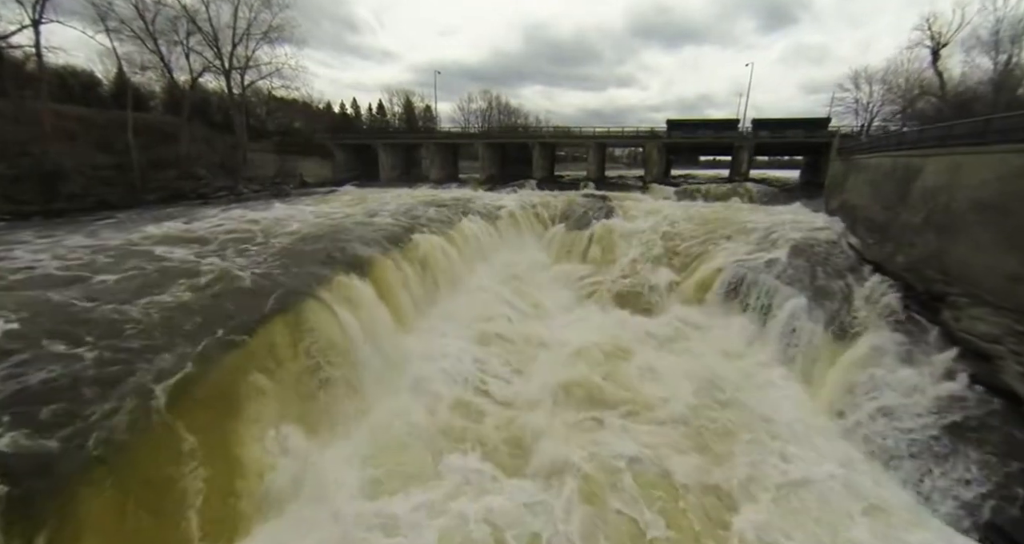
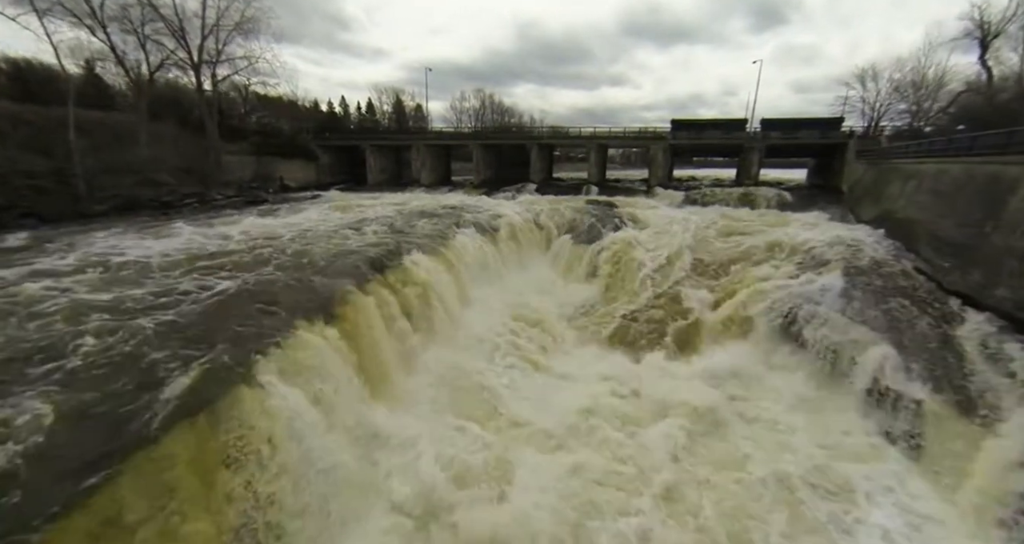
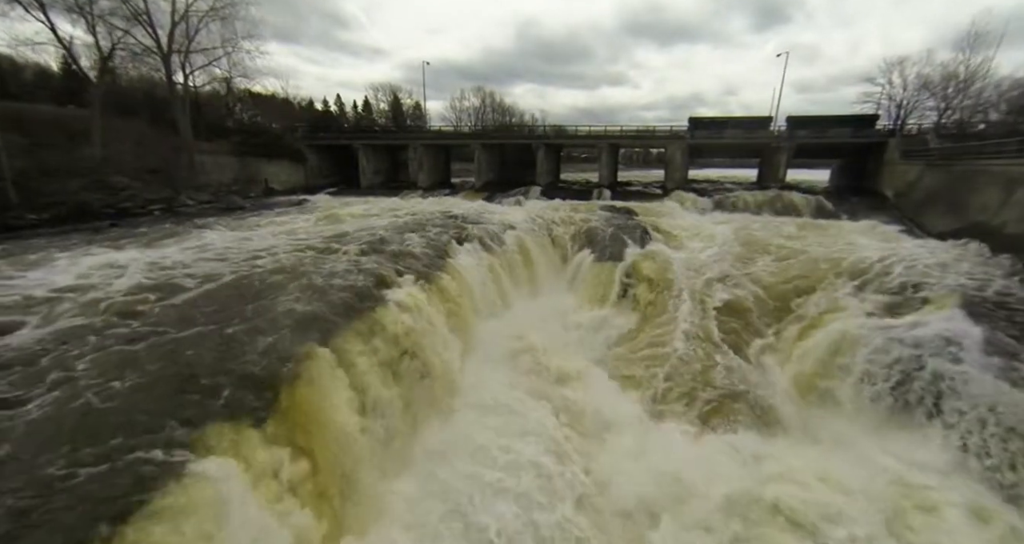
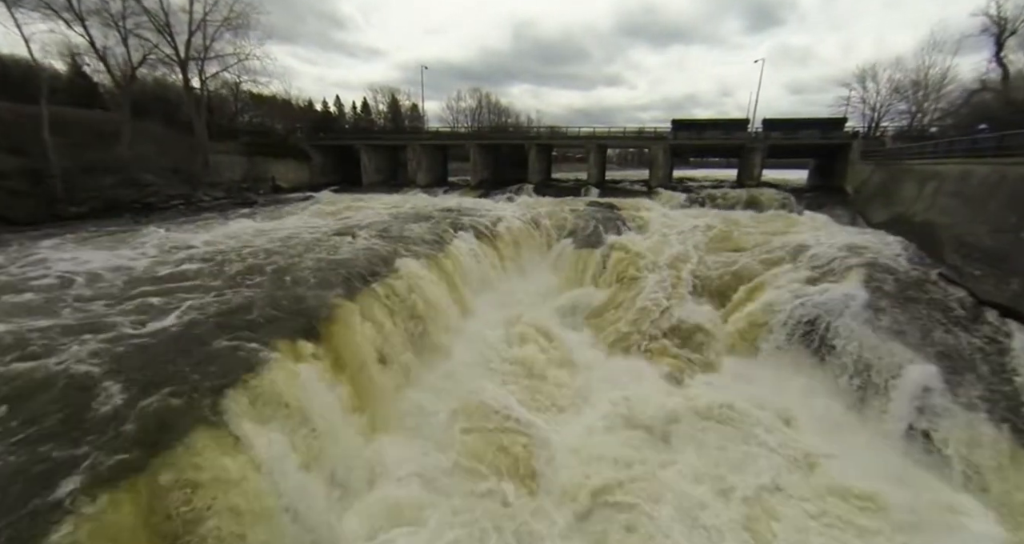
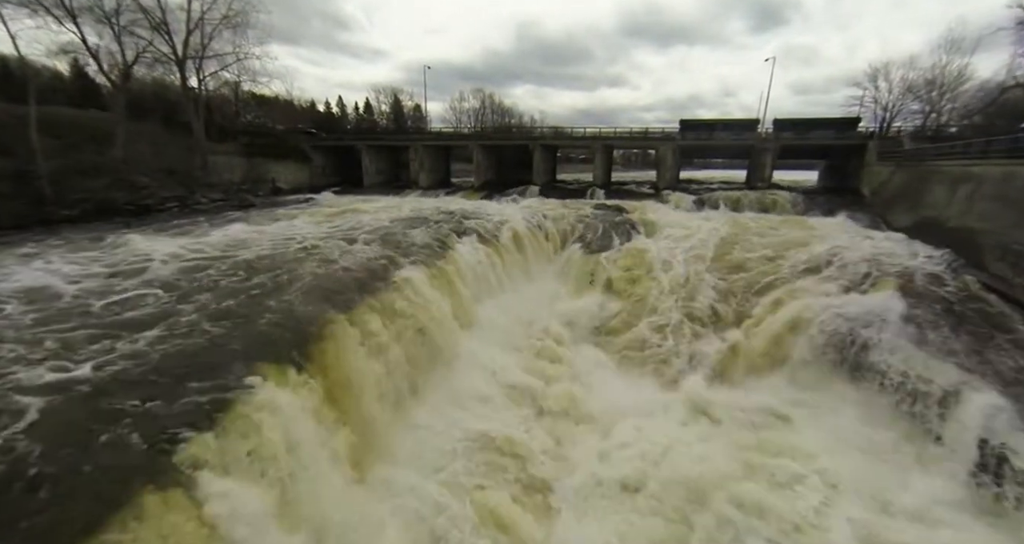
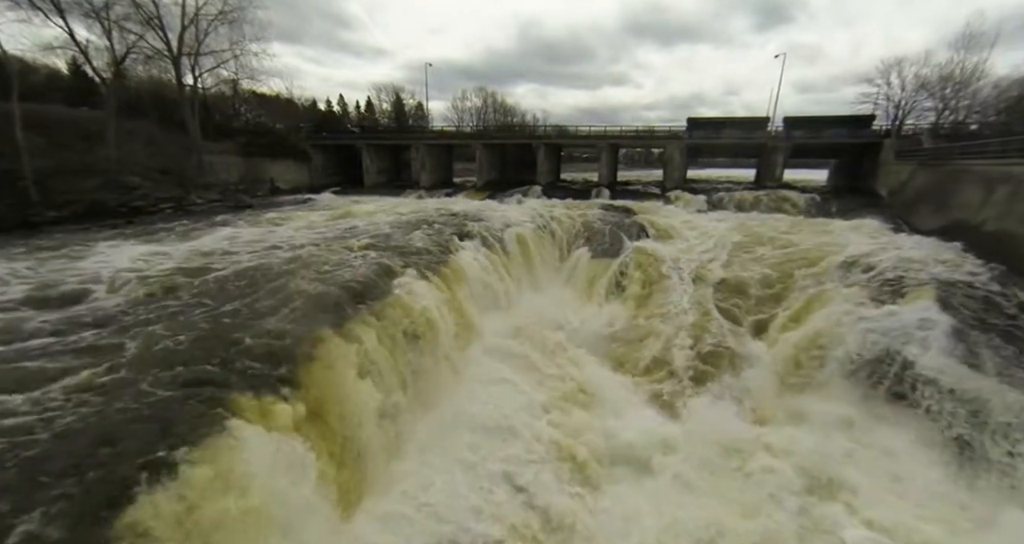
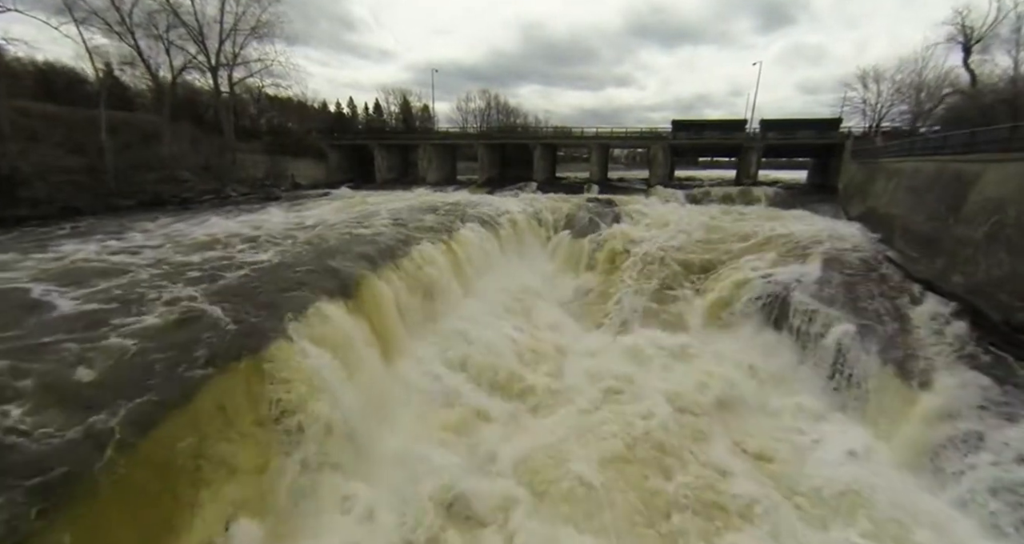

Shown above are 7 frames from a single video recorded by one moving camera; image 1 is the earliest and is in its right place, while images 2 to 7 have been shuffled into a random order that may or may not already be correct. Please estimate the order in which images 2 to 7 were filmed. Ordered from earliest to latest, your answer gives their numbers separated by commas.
7, 2, 4, 5, 6, 3
